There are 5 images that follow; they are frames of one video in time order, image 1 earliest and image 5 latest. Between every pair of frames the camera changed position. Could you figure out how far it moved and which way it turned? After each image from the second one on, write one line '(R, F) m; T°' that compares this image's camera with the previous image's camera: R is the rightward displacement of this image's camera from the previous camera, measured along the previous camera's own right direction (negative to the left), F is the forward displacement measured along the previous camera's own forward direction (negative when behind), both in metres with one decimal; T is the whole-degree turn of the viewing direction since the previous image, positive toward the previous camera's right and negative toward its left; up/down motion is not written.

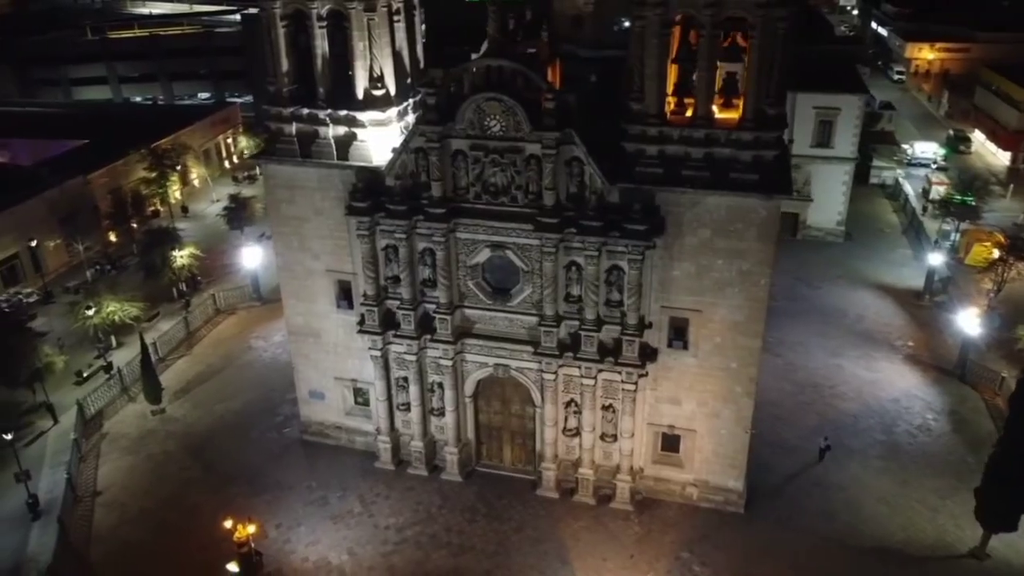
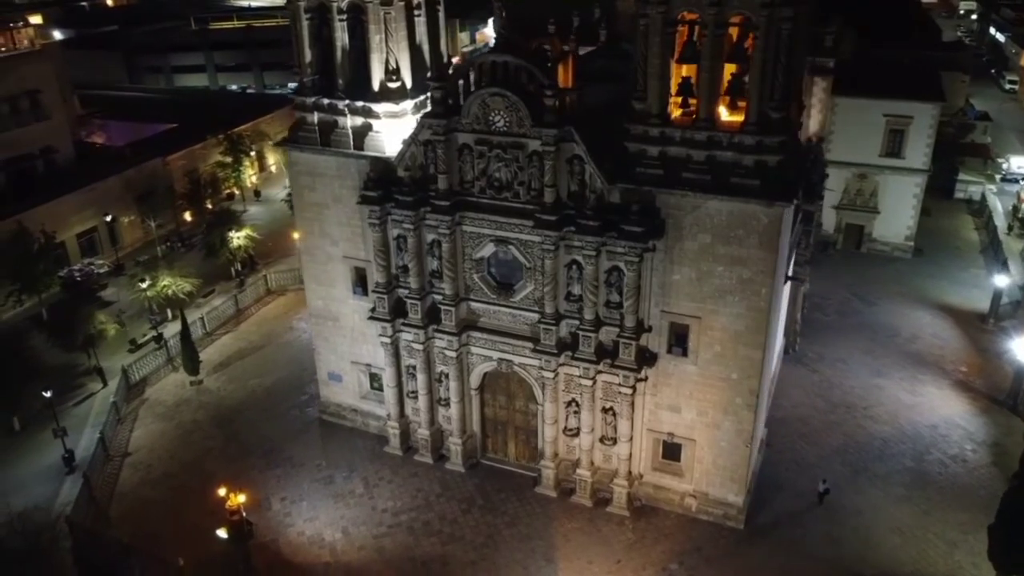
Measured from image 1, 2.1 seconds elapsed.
(+3.0, +0.1) m; -7°
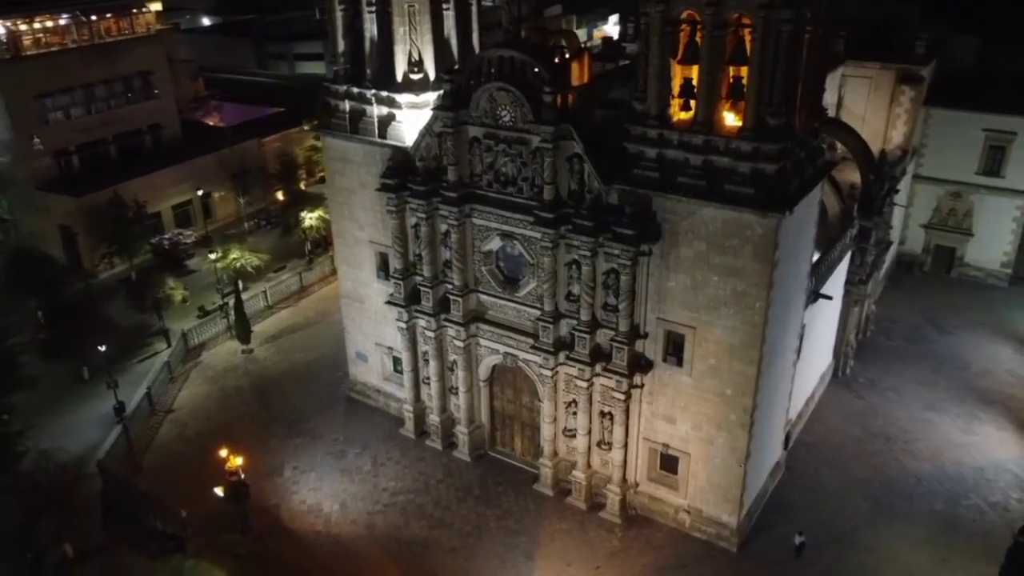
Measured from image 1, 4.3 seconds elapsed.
(+4.0, +0.2) m; -9°
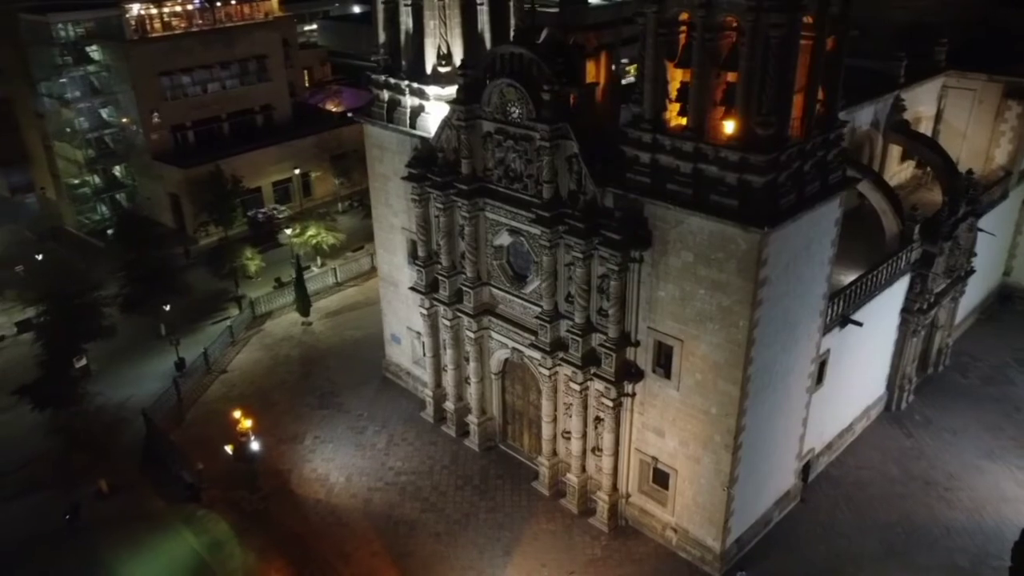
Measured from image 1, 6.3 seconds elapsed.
(+4.5, +0.3) m; -10°
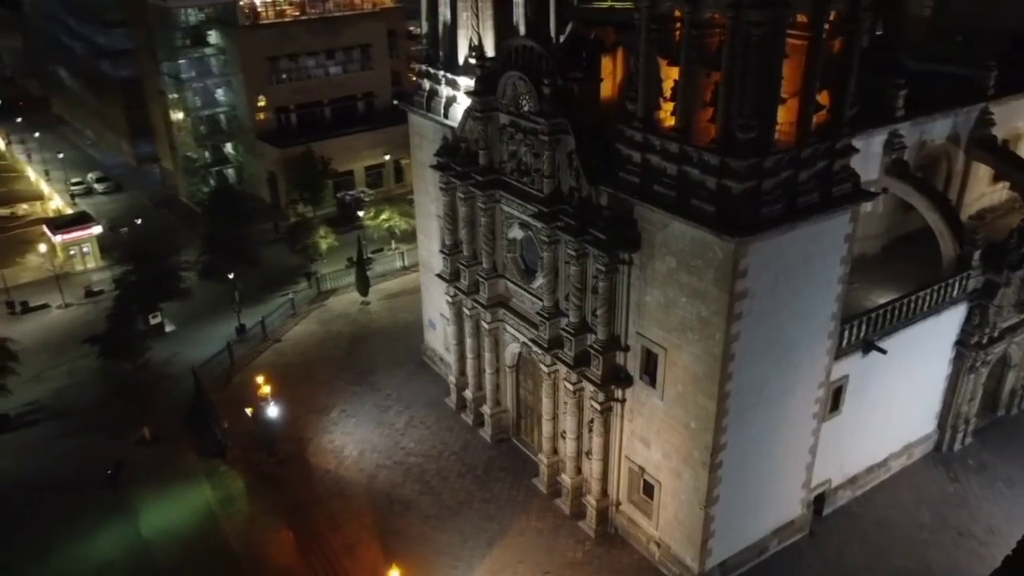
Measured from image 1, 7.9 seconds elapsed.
(+4.3, +0.4) m; -10°
